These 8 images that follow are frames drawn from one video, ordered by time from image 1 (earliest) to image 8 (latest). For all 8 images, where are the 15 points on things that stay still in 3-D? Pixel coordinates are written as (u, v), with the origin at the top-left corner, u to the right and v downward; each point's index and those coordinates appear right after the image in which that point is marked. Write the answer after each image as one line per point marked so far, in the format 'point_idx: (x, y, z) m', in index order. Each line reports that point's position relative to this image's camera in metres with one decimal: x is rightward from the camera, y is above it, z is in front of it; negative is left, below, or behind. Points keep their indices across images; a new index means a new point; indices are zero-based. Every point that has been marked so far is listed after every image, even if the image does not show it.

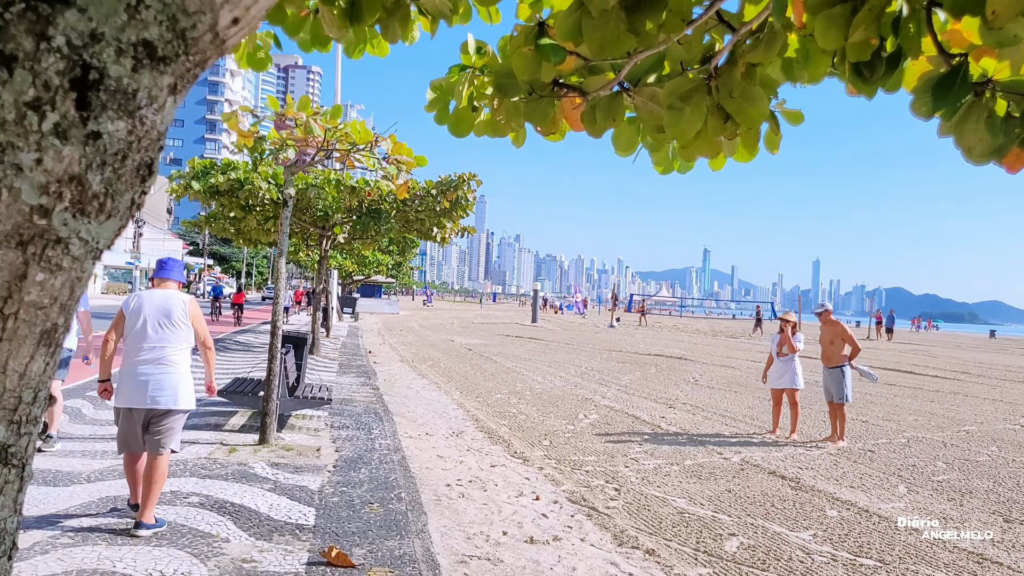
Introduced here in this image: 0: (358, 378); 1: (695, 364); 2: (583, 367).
0: (-2.1, -1.2, +12.3) m
1: (+3.5, -1.5, +17.3) m
2: (+1.3, -1.5, +16.4) m
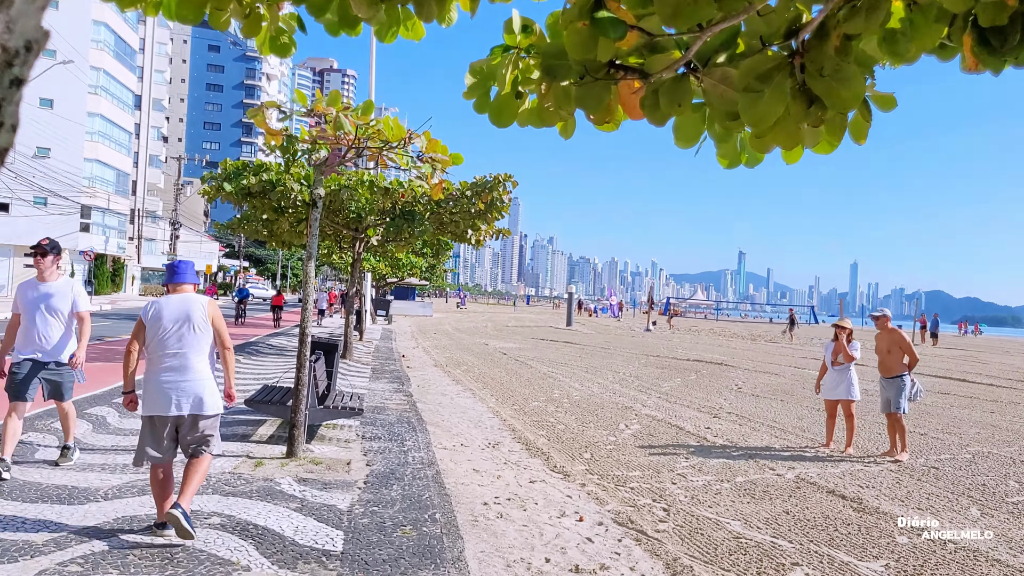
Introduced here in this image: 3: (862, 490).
0: (-1.6, -1.3, +12.0) m
1: (+4.2, -1.5, +16.8) m
2: (+2.0, -1.5, +16.0) m
3: (+2.6, -1.5, +6.6) m
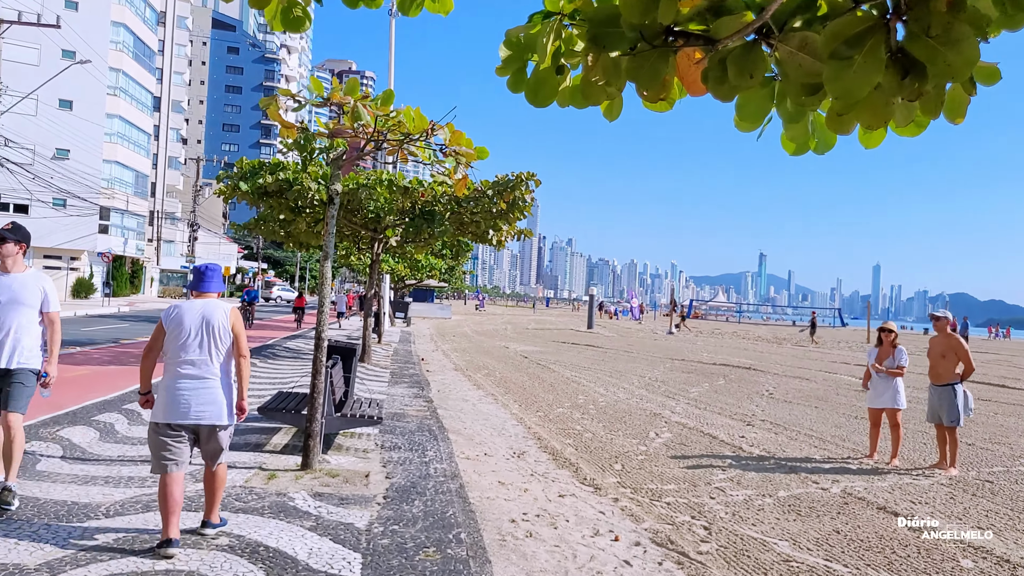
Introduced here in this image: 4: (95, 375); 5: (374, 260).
0: (-1.3, -1.3, +11.6) m
1: (+4.6, -1.6, +16.3) m
2: (+2.3, -1.6, +15.6) m
3: (+2.8, -1.5, +6.1) m
4: (-5.6, -1.2, +12.0) m
5: (-2.6, +0.5, +17.0) m
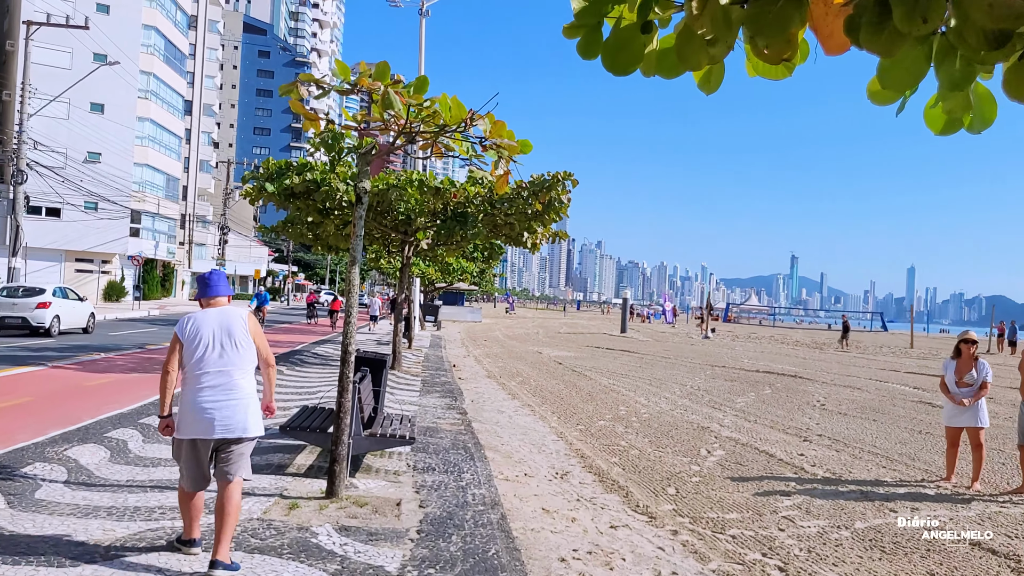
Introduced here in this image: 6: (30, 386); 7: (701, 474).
0: (-0.9, -1.4, +11.1) m
1: (+5.2, -1.7, +15.5) m
2: (+2.9, -1.6, +14.9) m
3: (+3.0, -1.5, +5.4) m
4: (-5.1, -1.2, +11.6) m
5: (-2.0, +0.4, +16.4) m
6: (-5.9, -1.2, +10.9) m
7: (+1.5, -1.5, +7.3) m
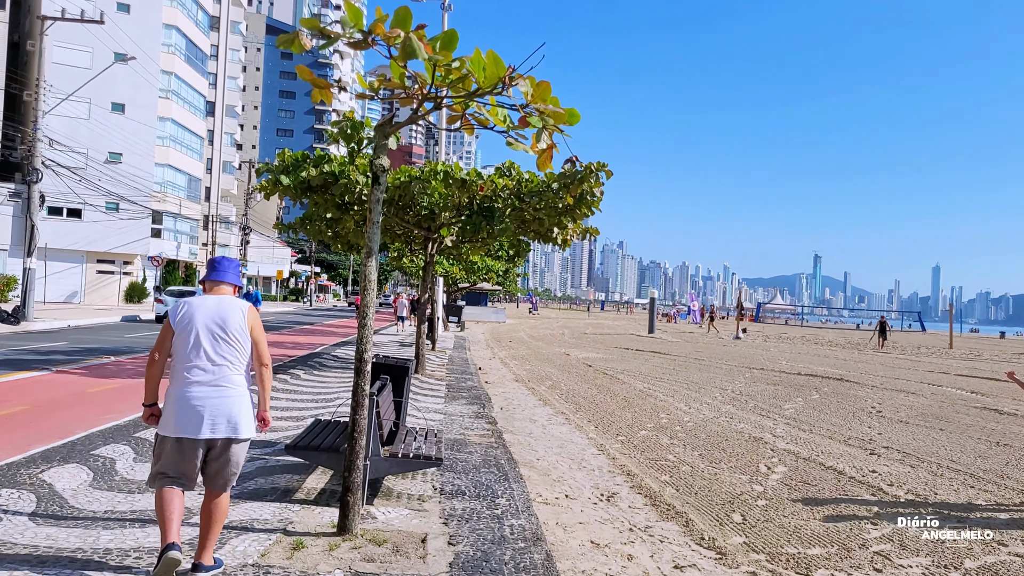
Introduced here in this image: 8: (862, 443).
0: (-0.5, -1.4, +10.2) m
1: (+5.7, -1.6, +14.6) m
2: (+3.4, -1.6, +14.0) m
3: (+3.3, -1.5, +4.5) m
4: (-4.7, -1.2, +10.9) m
5: (-1.5, +0.5, +15.6) m
6: (-5.5, -1.2, +10.2) m
7: (+1.8, -1.5, +6.4) m
8: (+3.6, -1.6, +9.2) m
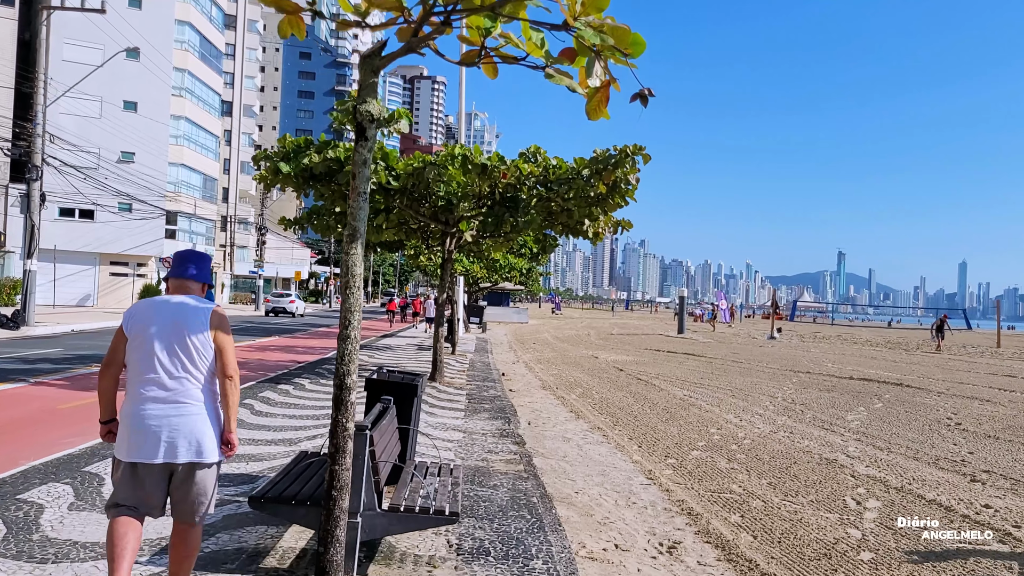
0: (-0.2, -1.4, +8.9) m
1: (+6.1, -1.6, +13.1) m
2: (+3.8, -1.6, +12.6) m
3: (+3.4, -1.5, +3.1) m
4: (-4.4, -1.3, +9.7) m
5: (-1.1, +0.5, +14.4) m
6: (-5.2, -1.2, +9.0) m
7: (+2.0, -1.5, +5.1) m
8: (+3.8, -1.5, +7.8) m
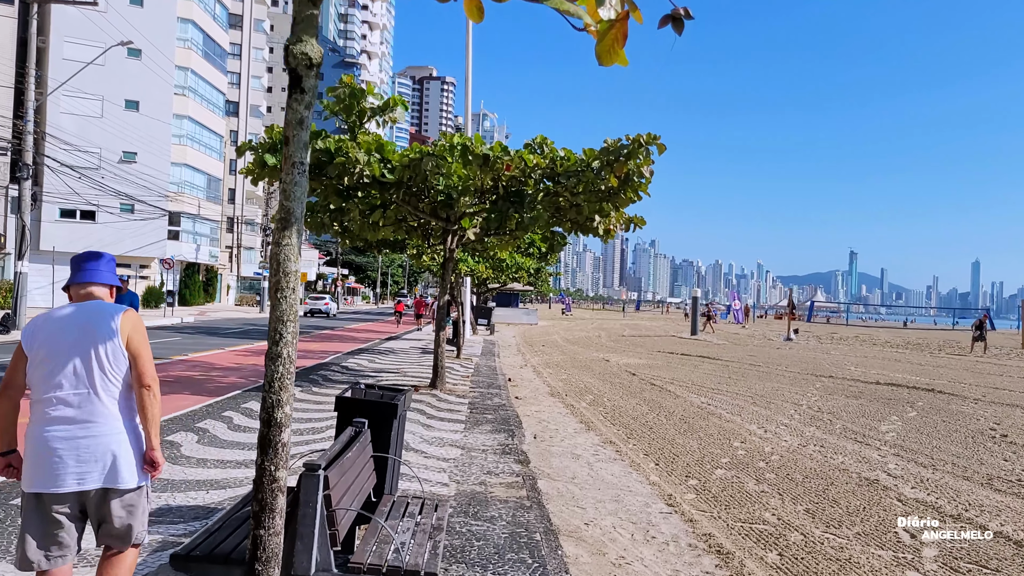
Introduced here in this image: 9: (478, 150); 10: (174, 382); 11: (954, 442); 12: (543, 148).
0: (-0.2, -1.4, +8.1) m
1: (+6.2, -1.5, +12.2) m
2: (+3.9, -1.6, +11.7) m
3: (+3.4, -1.5, +2.3) m
4: (-4.4, -1.3, +8.9) m
5: (-1.0, +0.4, +13.6) m
6: (-5.2, -1.2, +8.3) m
7: (+2.0, -1.5, +4.3) m
8: (+3.9, -1.5, +7.0) m
9: (-0.4, +1.5, +9.9) m
10: (-4.5, -1.3, +11.9) m
11: (+4.5, -1.6, +9.0) m
12: (+0.4, +1.8, +11.2) m
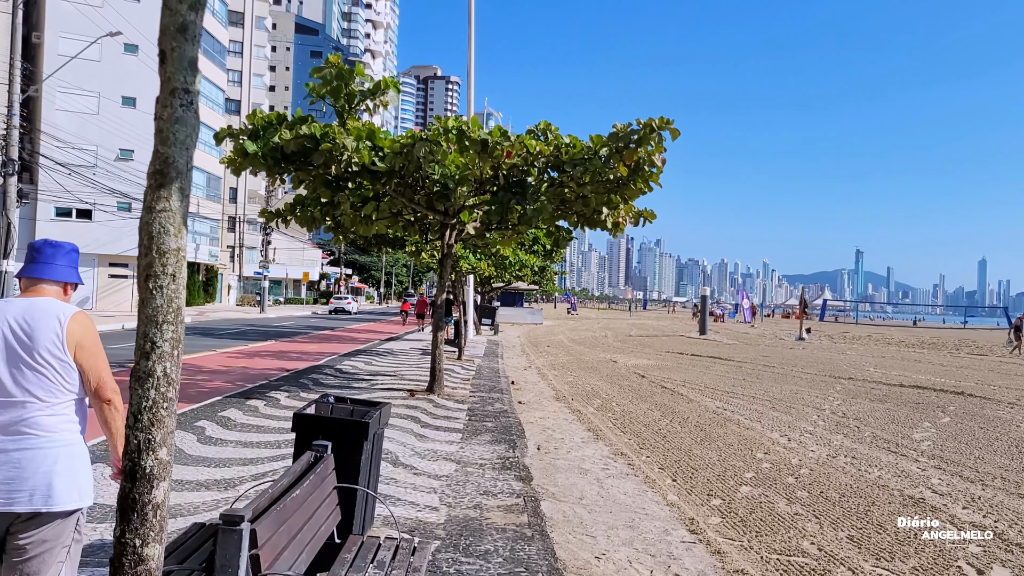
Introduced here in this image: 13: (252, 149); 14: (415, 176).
0: (-0.1, -1.3, +7.4) m
1: (+6.2, -1.5, +11.4) m
2: (+3.9, -1.5, +10.9) m
3: (+3.4, -1.4, +1.5) m
4: (-4.3, -1.3, +8.2) m
5: (-0.9, +0.5, +12.8) m
6: (-5.2, -1.2, +7.5) m
7: (+2.0, -1.4, +3.5) m
8: (+3.9, -1.5, +6.2) m
9: (-0.4, +1.5, +9.1) m
10: (-4.5, -1.2, +11.2) m
11: (+4.5, -1.5, +8.2) m
12: (+0.4, +1.8, +10.5) m
13: (-2.7, +1.5, +9.4) m
14: (-1.1, +1.3, +10.5) m
